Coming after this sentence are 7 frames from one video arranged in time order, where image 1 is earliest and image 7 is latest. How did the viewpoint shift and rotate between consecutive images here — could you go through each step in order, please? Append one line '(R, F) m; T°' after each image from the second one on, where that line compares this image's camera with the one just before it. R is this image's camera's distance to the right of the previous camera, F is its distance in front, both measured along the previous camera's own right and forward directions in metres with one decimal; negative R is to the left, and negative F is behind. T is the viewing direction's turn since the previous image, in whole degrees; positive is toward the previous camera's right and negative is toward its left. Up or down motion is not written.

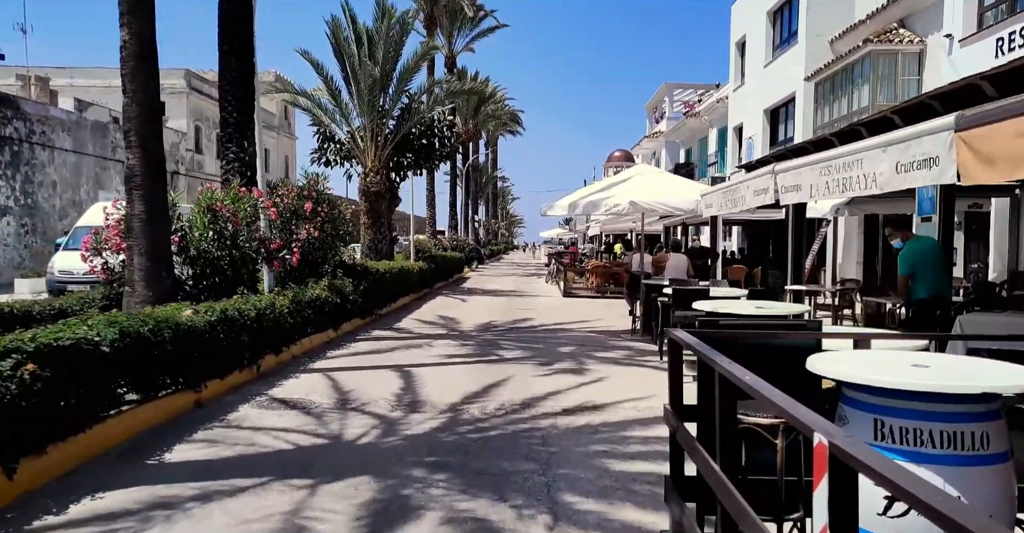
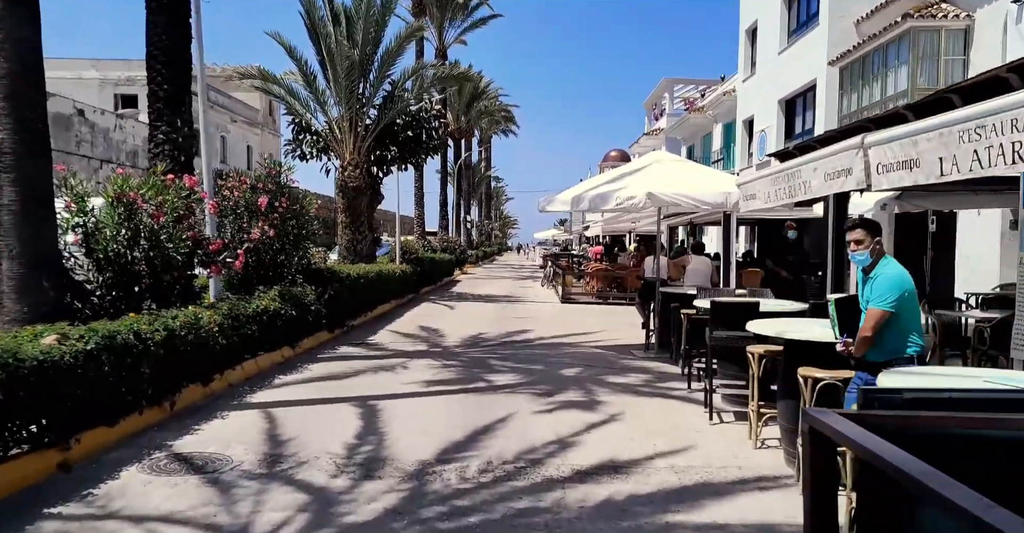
(0.0, +1.9) m; 0°
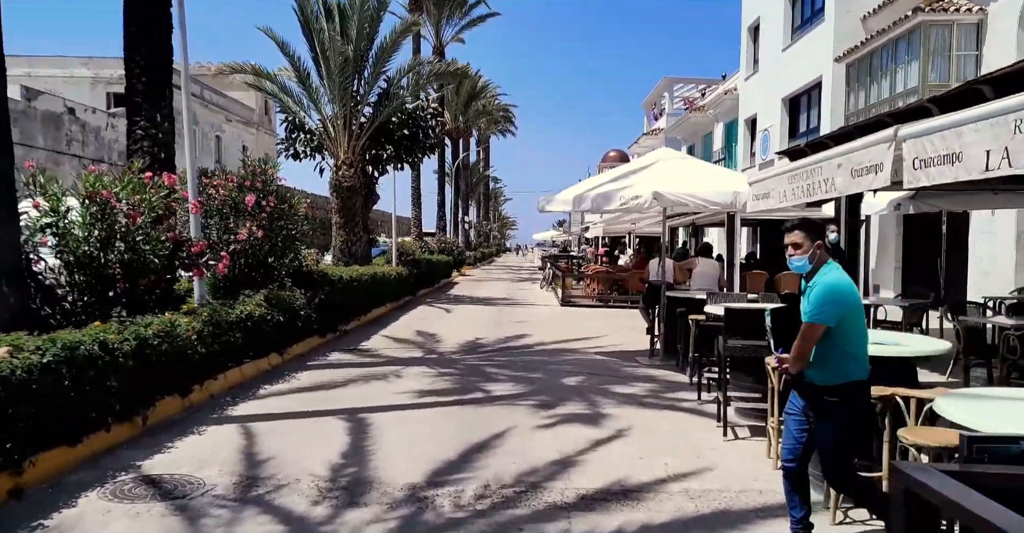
(0.0, +0.5) m; 0°
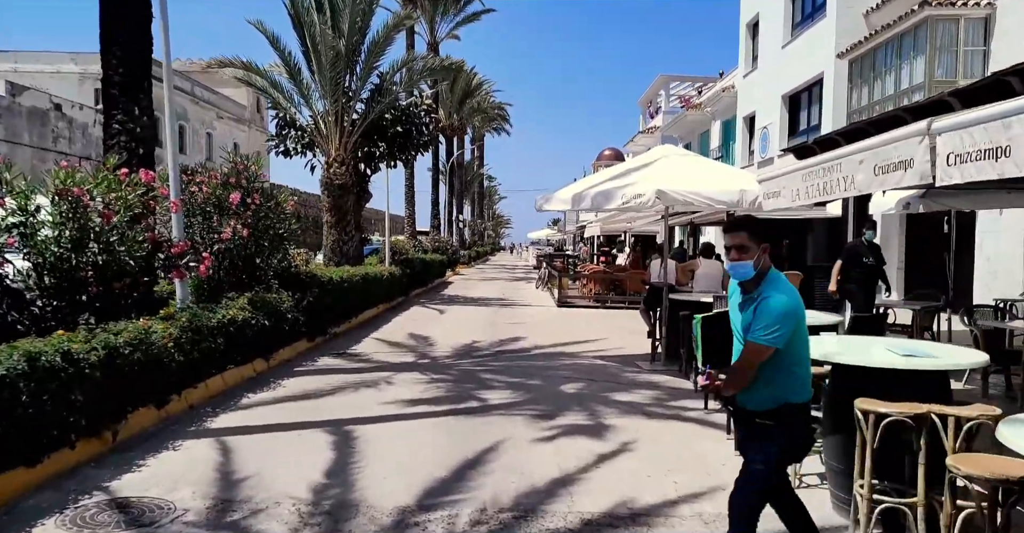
(0.0, +0.4) m; 0°
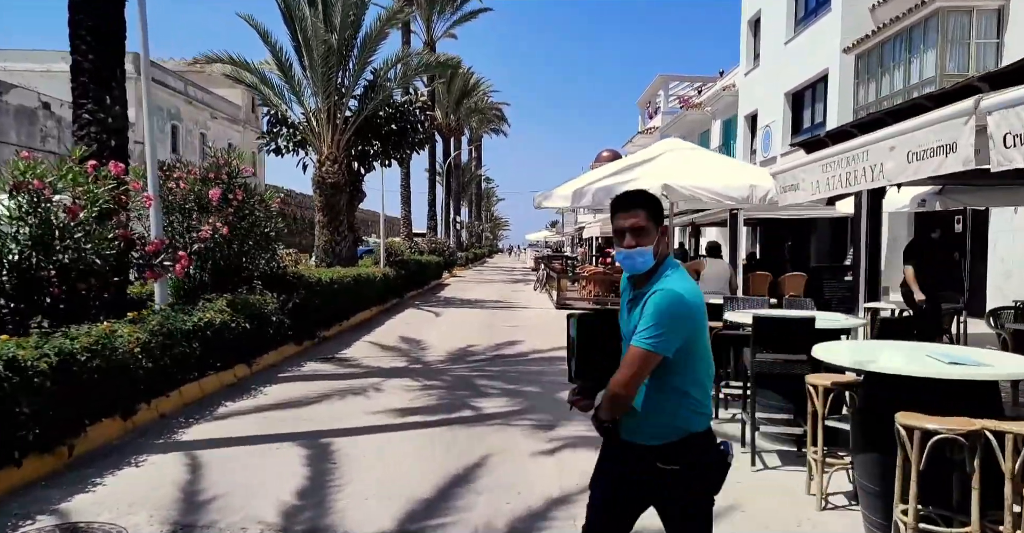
(0.0, +0.5) m; 0°
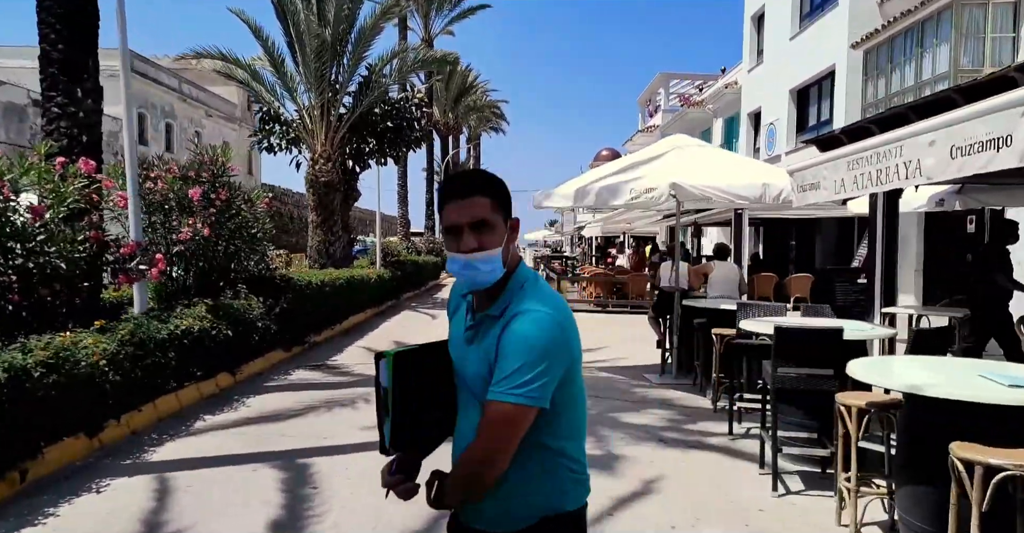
(0.0, +0.5) m; 0°
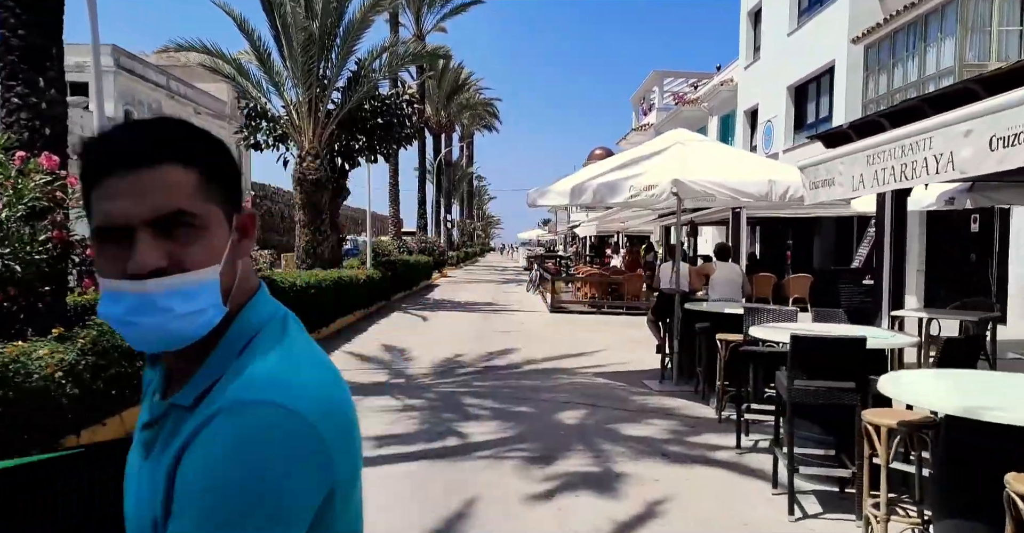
(0.0, +0.4) m; +1°
